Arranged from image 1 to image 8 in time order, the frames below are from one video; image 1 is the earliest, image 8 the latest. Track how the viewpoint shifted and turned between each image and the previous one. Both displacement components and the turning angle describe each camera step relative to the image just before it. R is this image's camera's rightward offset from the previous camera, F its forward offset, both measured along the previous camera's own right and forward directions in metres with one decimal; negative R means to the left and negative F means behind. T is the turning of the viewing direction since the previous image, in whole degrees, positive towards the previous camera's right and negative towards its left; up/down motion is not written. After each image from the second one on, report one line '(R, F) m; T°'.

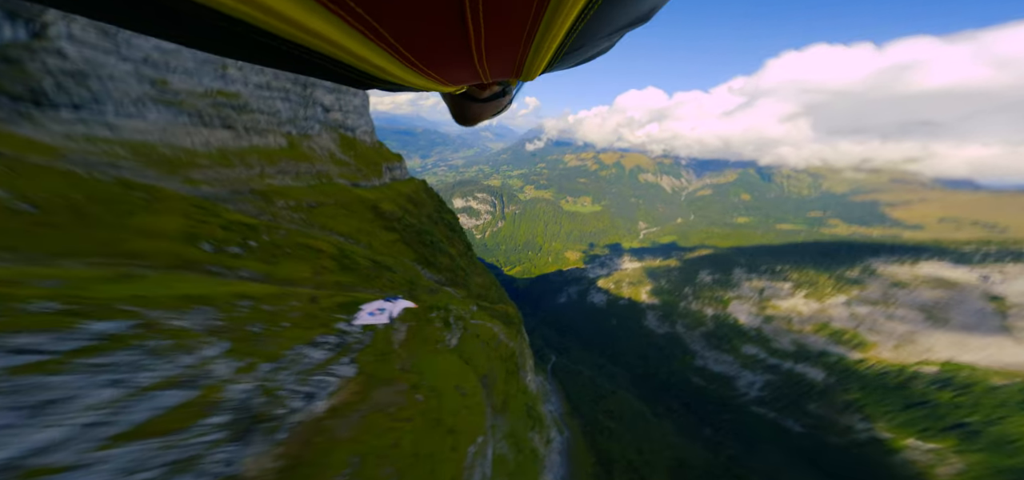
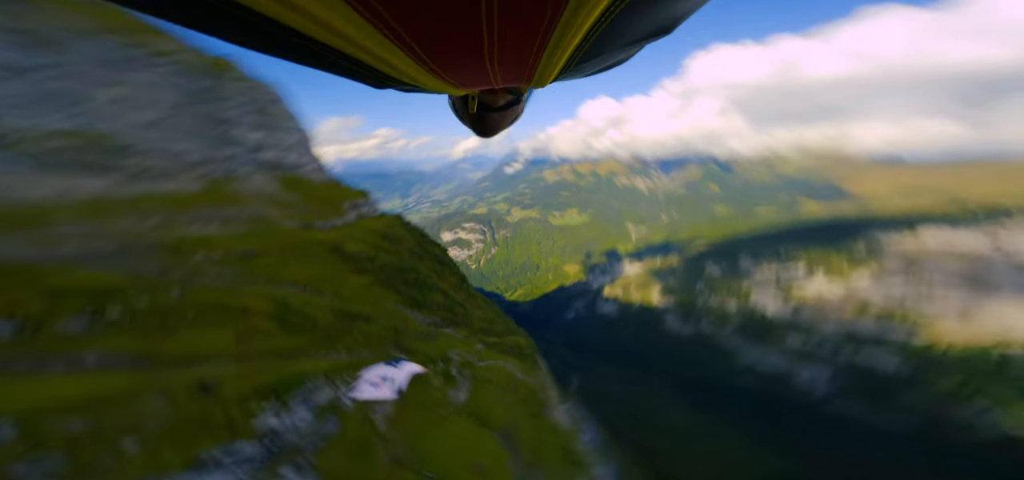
(-0.3, +9.3) m; +2°
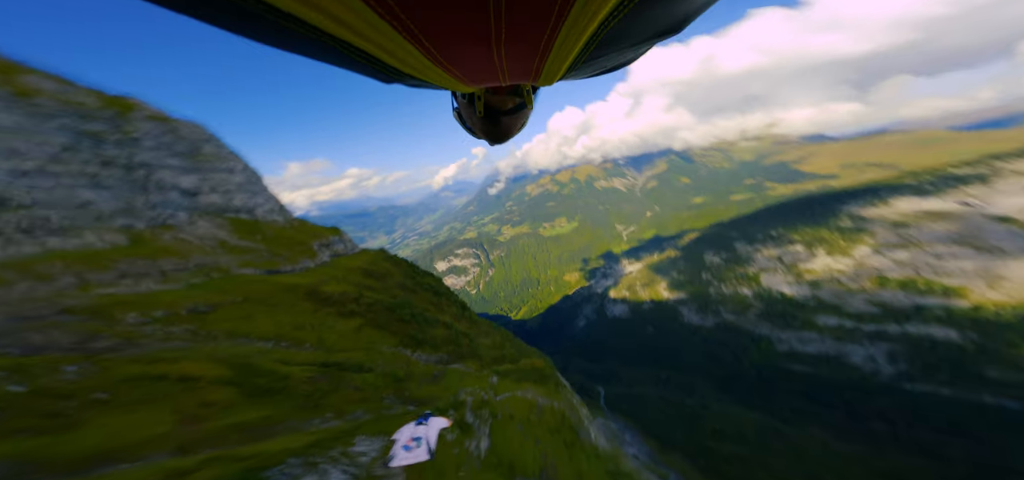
(-0.4, +5.3) m; +2°
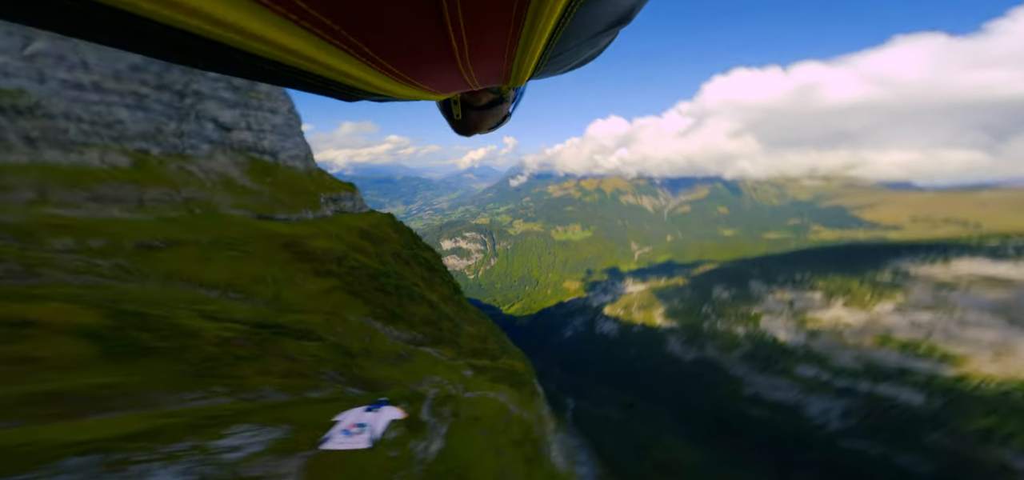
(+0.4, +5.0) m; -2°
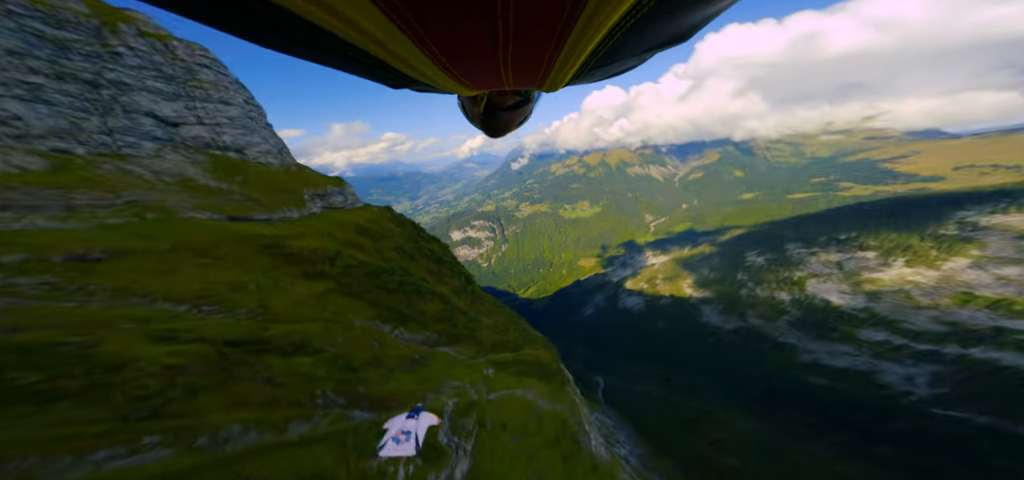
(-0.6, +6.7) m; -2°
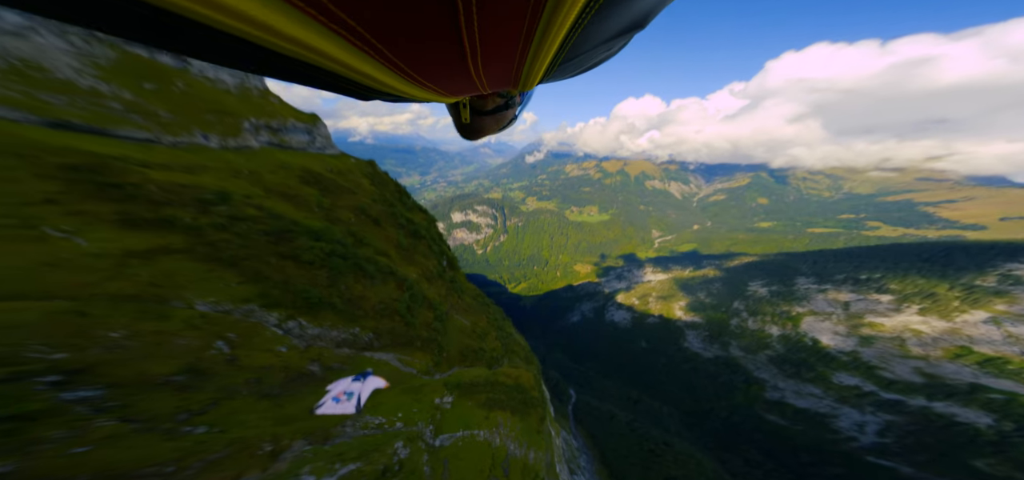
(+0.2, +15.4) m; 0°
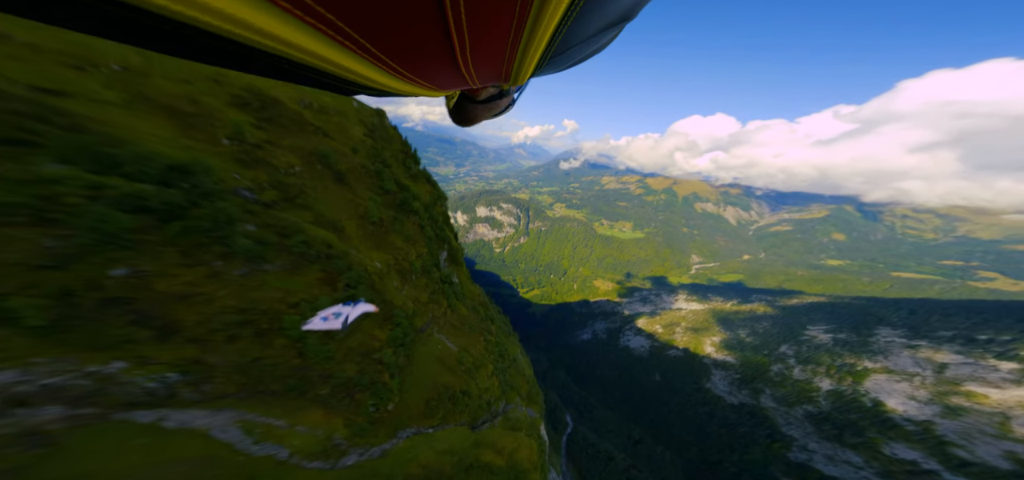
(-0.7, +18.4) m; -4°
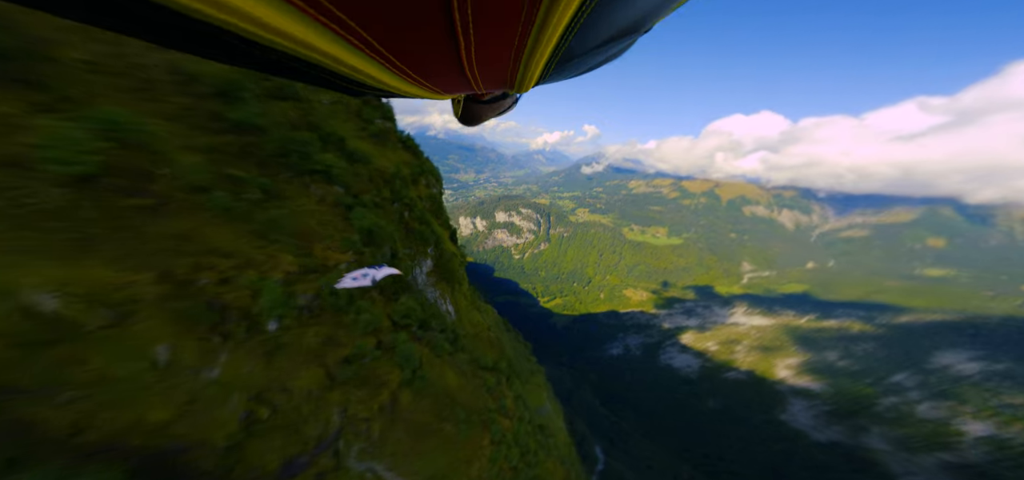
(-0.7, +22.0) m; -4°
